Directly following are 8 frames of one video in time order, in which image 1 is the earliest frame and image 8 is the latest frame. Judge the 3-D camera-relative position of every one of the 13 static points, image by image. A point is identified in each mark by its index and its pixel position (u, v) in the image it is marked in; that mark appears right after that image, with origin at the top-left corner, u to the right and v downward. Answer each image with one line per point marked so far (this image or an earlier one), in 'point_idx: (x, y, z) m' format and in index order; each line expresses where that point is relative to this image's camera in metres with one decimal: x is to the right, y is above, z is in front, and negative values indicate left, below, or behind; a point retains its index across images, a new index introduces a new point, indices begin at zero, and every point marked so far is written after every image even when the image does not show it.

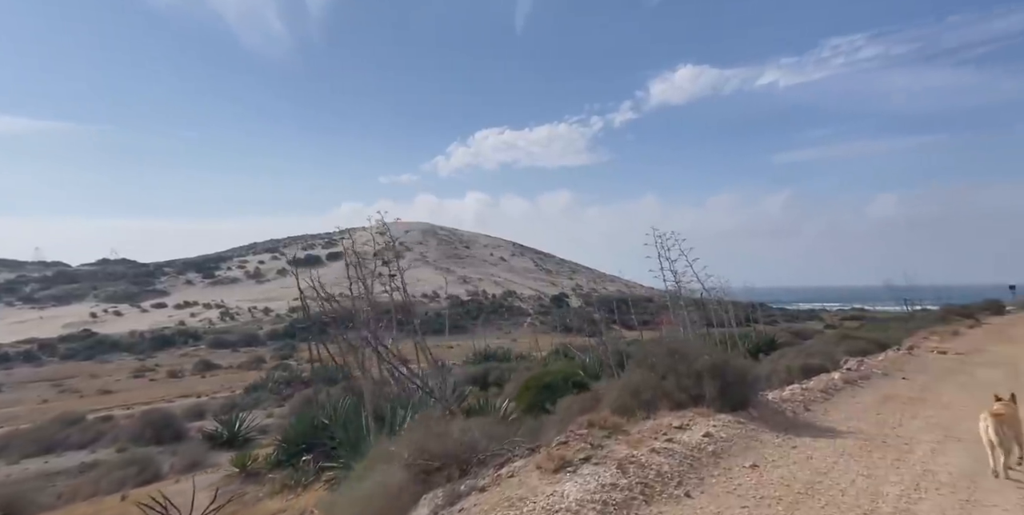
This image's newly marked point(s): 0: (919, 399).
0: (+7.8, -2.7, +12.2) m
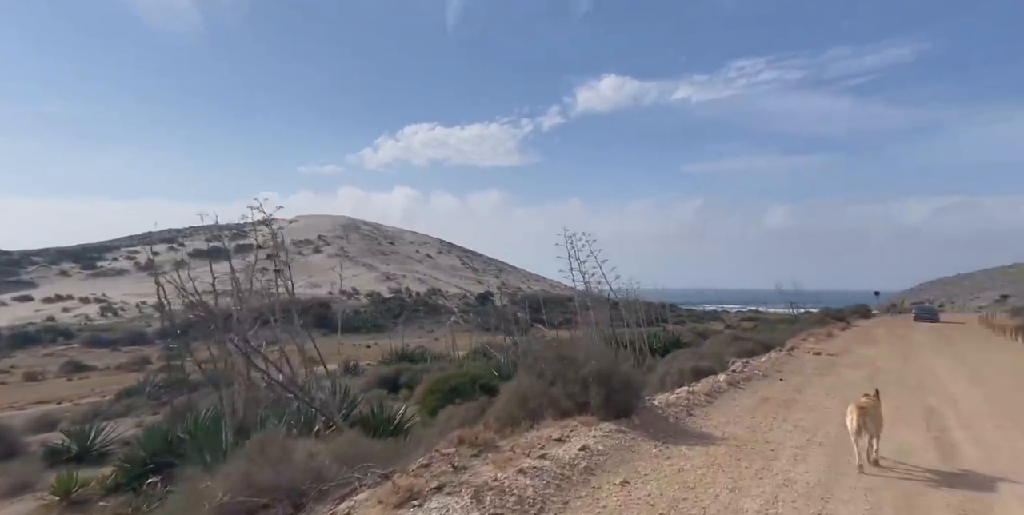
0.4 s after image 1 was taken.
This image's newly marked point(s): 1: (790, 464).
0: (+5.9, -3.0, +12.8) m
1: (+3.1, -2.3, +6.8) m
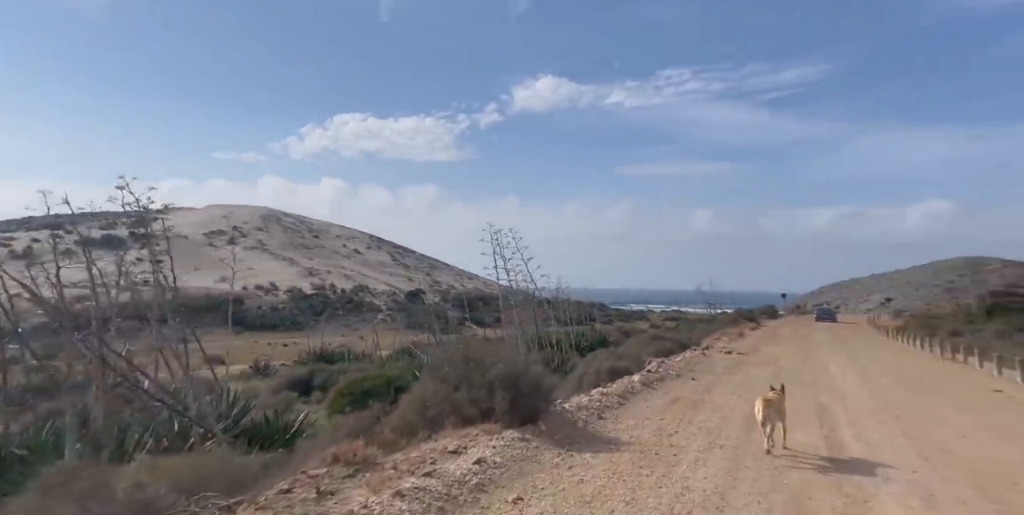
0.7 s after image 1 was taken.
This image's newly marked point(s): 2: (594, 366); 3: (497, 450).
0: (+4.1, -3.1, +13.0) m
1: (+2.0, -2.4, +6.8) m
2: (+2.2, -3.0, +16.5) m
3: (-0.2, -1.9, +6.0) m
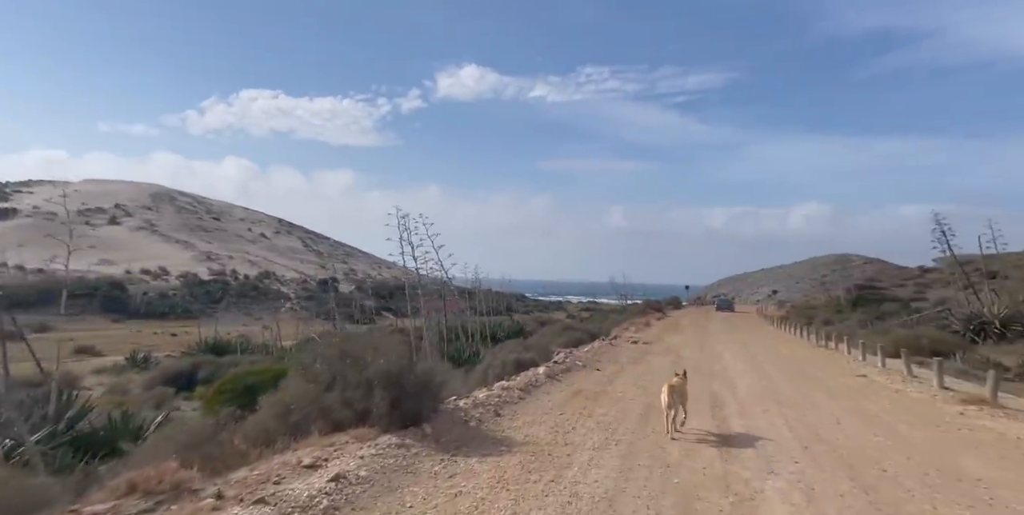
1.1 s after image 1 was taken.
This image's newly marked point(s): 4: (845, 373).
0: (+2.0, -2.9, +12.8) m
1: (+0.7, -2.3, +6.4) m
2: (-0.3, -2.7, +16.0) m
3: (-1.3, -1.8, +5.3) m
4: (+10.7, -3.8, +19.7) m
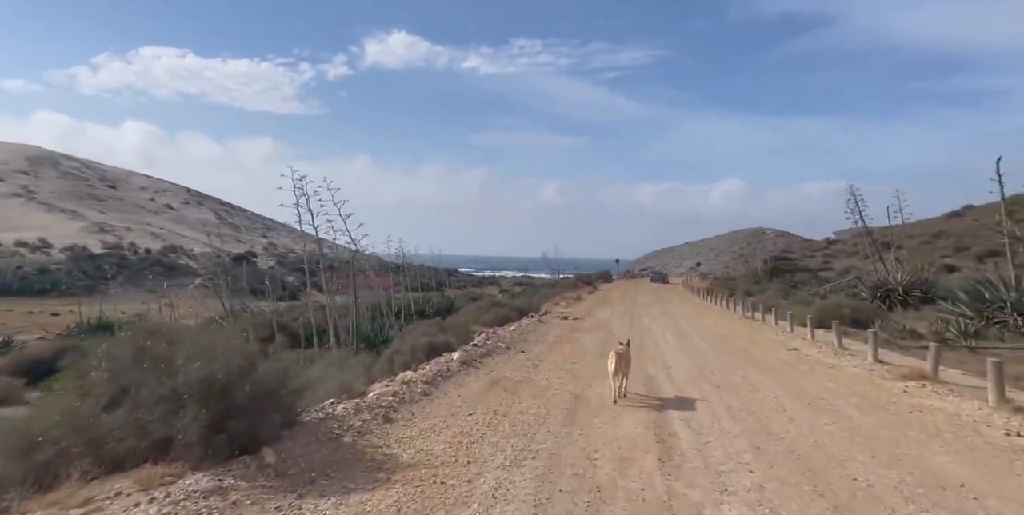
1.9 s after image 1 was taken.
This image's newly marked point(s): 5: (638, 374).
0: (+0.3, -2.3, +11.3) m
1: (-0.2, -2.0, +4.7) m
2: (-2.3, -2.0, +14.2) m
3: (-2.1, -1.5, +3.4) m
4: (+8.3, -2.9, +19.1) m
5: (+2.9, -2.6, +13.3) m
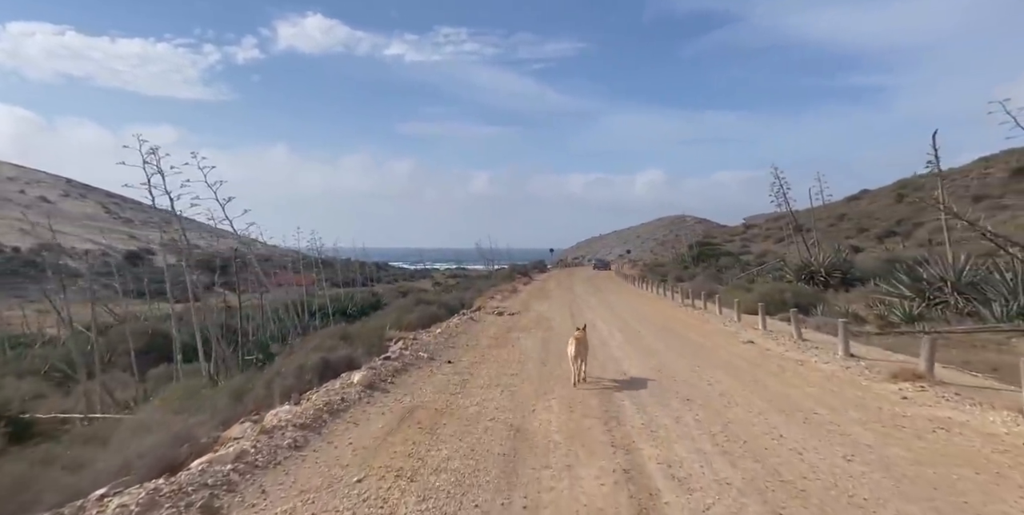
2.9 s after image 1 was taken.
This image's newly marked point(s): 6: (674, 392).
0: (-0.9, -2.2, +8.7) m
1: (-0.6, -1.9, +2.1) m
2: (-3.8, -1.9, +11.2) m
3: (-2.3, -1.5, +0.5) m
4: (+6.1, -2.4, +17.4) m
5: (+1.5, -2.4, +11.0) m
6: (+2.9, -2.4, +10.7) m
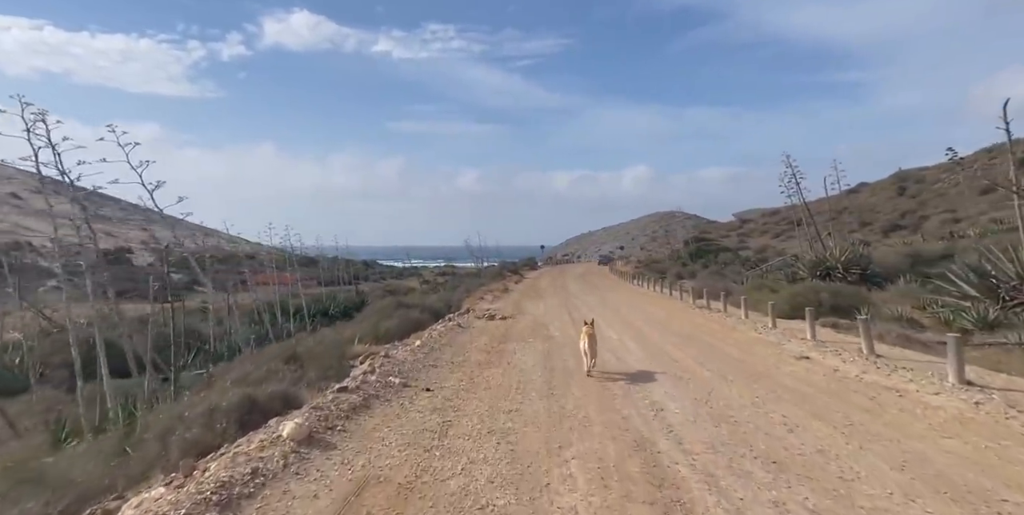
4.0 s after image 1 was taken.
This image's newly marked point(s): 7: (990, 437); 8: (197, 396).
0: (-0.8, -2.2, +5.4) m
1: (-0.5, -1.9, -1.2) m
2: (-3.8, -1.8, +7.9) m
3: (-2.2, -1.5, -2.8) m
4: (+6.1, -2.3, +14.1) m
5: (+1.5, -2.3, +7.7) m
6: (+3.0, -2.3, +7.4) m
7: (+5.6, -2.1, +7.1) m
8: (-4.1, -1.9, +7.9) m
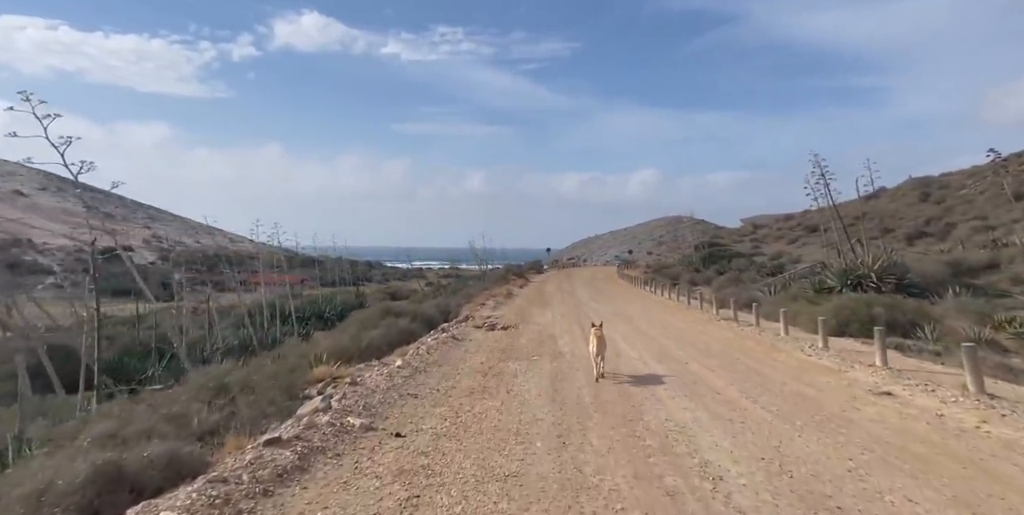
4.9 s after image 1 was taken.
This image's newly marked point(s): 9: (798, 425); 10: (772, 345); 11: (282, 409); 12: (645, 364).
0: (-0.9, -2.2, +2.5) m
1: (-0.6, -1.9, -4.0) m
2: (-3.8, -1.8, +5.1) m
3: (-2.3, -1.5, -5.6) m
4: (+6.1, -2.4, +11.3) m
5: (+1.5, -2.4, +4.9) m
6: (+2.9, -2.4, +4.5) m
7: (+5.5, -2.2, +4.2) m
8: (-4.2, -1.9, +5.1) m
9: (+4.3, -2.5, +9.1) m
10: (+7.5, -2.5, +17.4) m
11: (-3.1, -2.0, +7.9) m
12: (+3.4, -2.7, +15.5) m
